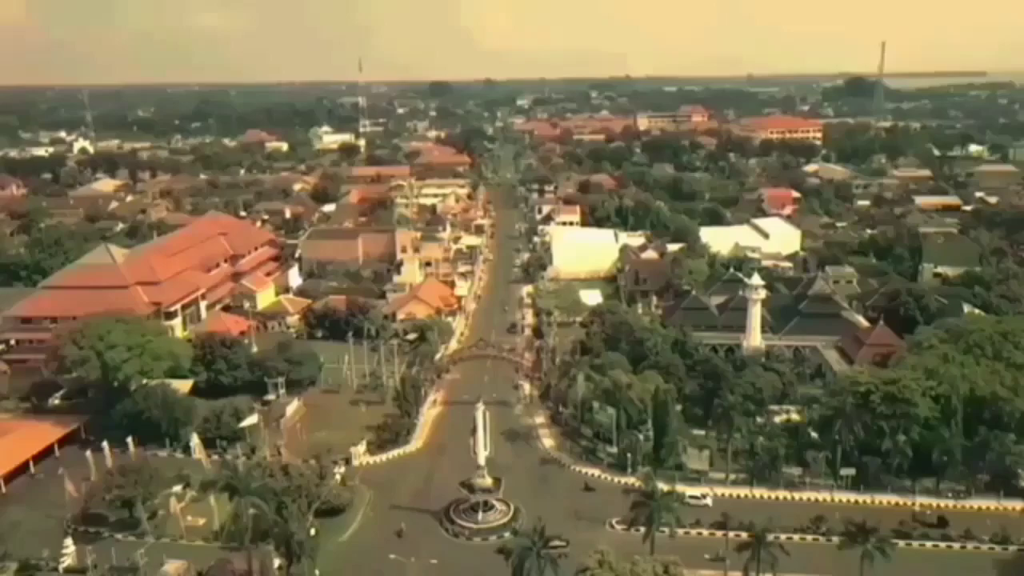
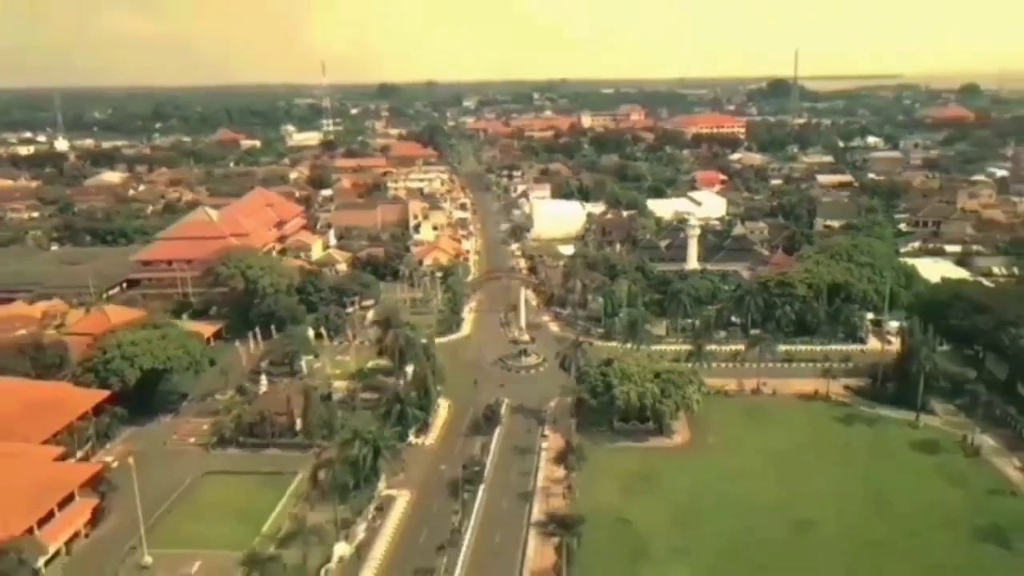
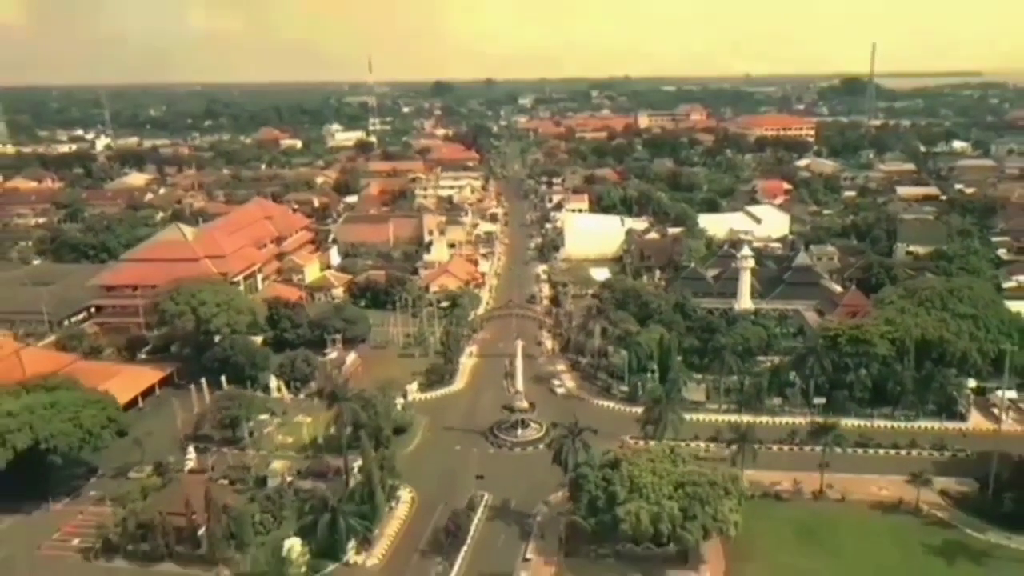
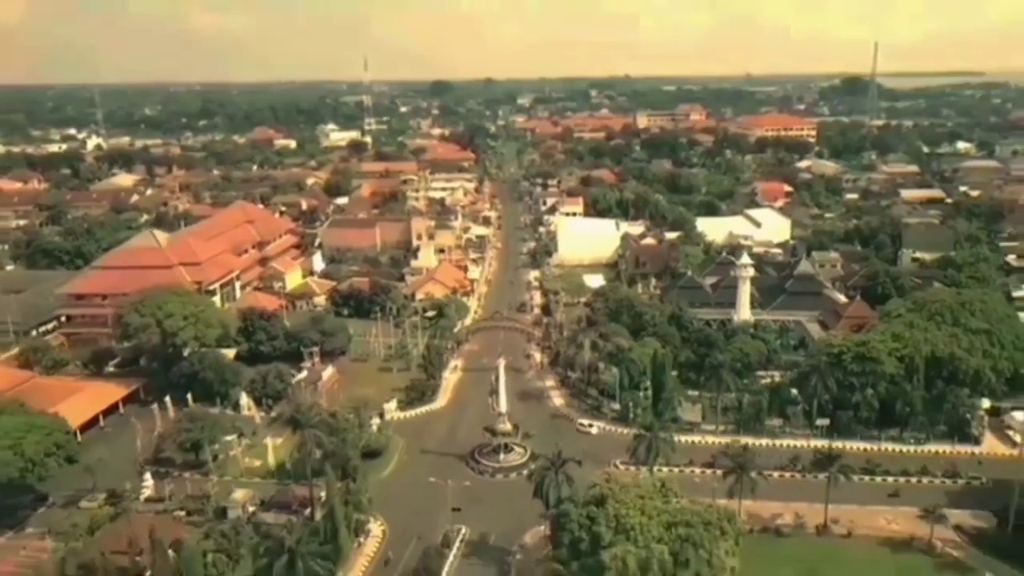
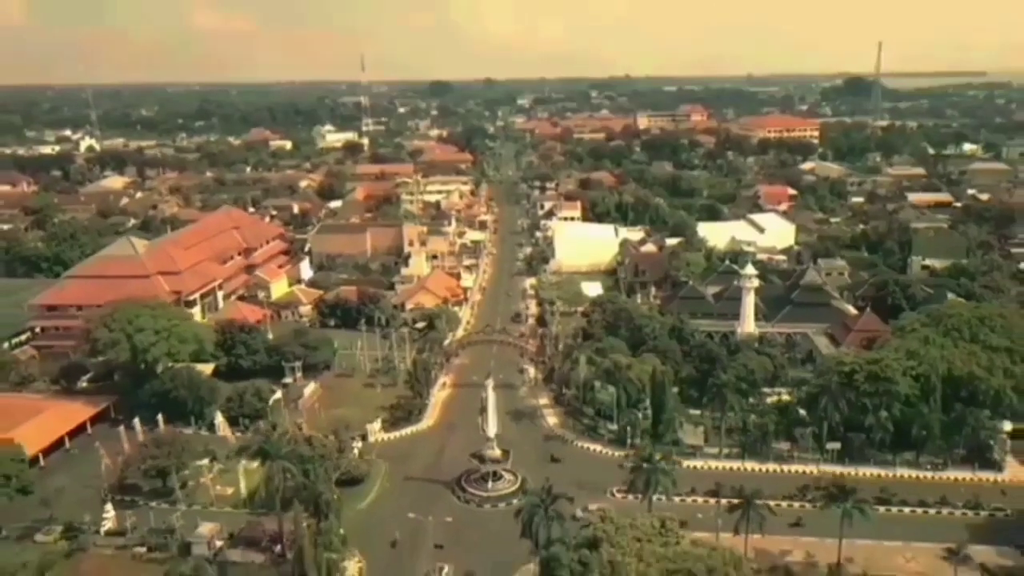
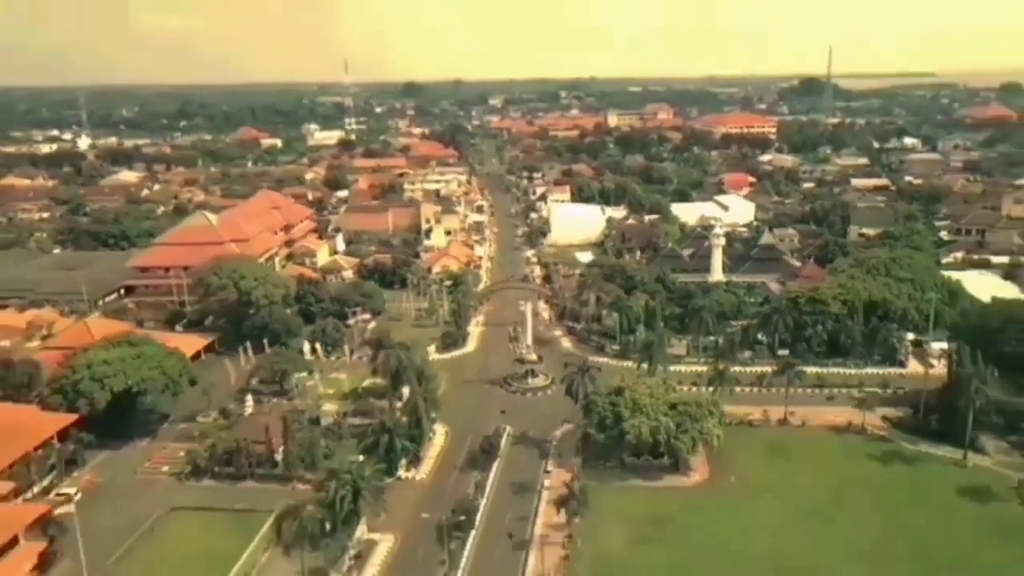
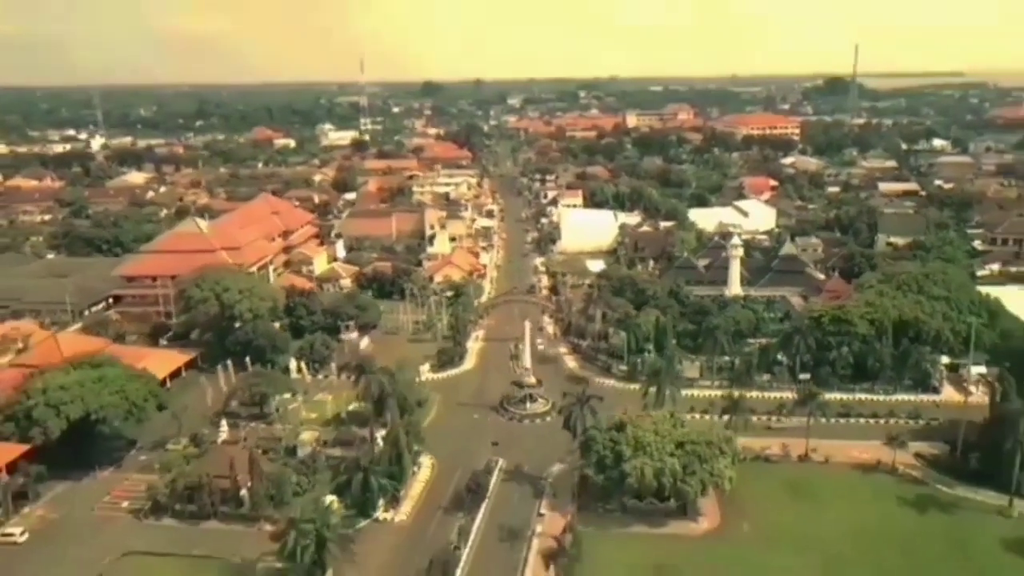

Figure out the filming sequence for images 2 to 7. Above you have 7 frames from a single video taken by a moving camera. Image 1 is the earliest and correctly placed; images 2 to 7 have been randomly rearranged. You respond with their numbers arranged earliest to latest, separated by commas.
5, 4, 3, 7, 6, 2
